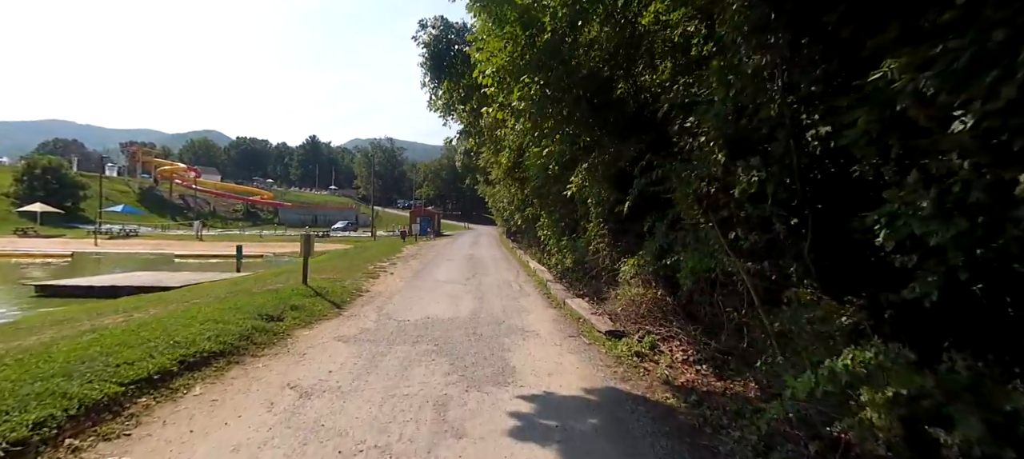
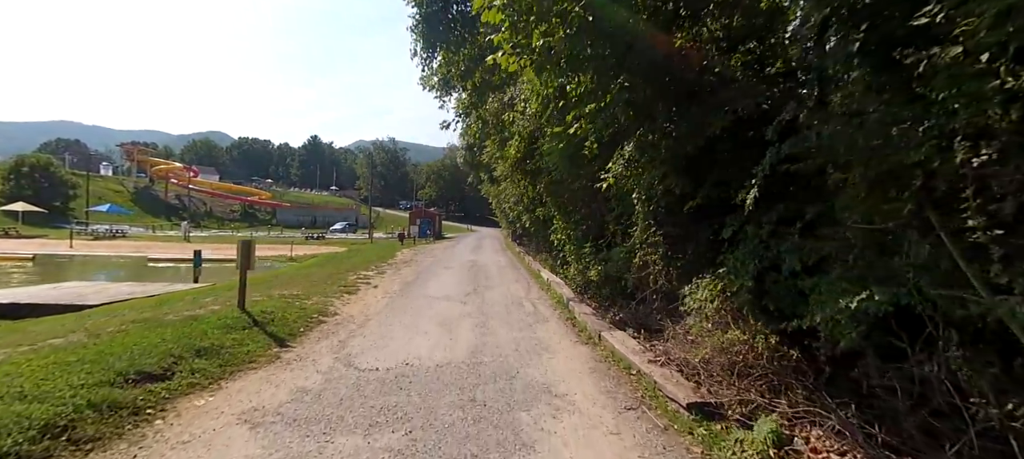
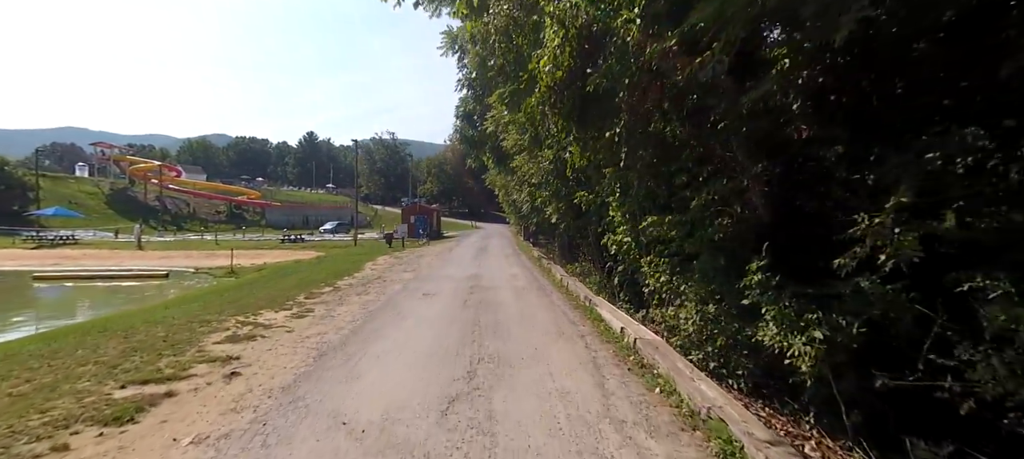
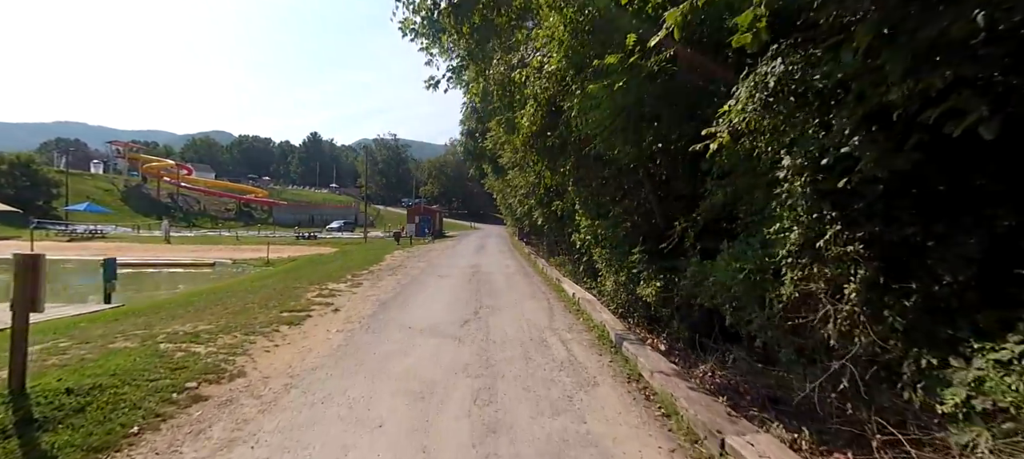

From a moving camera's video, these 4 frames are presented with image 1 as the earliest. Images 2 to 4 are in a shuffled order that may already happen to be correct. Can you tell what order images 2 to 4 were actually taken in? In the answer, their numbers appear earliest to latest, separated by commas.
2, 4, 3
